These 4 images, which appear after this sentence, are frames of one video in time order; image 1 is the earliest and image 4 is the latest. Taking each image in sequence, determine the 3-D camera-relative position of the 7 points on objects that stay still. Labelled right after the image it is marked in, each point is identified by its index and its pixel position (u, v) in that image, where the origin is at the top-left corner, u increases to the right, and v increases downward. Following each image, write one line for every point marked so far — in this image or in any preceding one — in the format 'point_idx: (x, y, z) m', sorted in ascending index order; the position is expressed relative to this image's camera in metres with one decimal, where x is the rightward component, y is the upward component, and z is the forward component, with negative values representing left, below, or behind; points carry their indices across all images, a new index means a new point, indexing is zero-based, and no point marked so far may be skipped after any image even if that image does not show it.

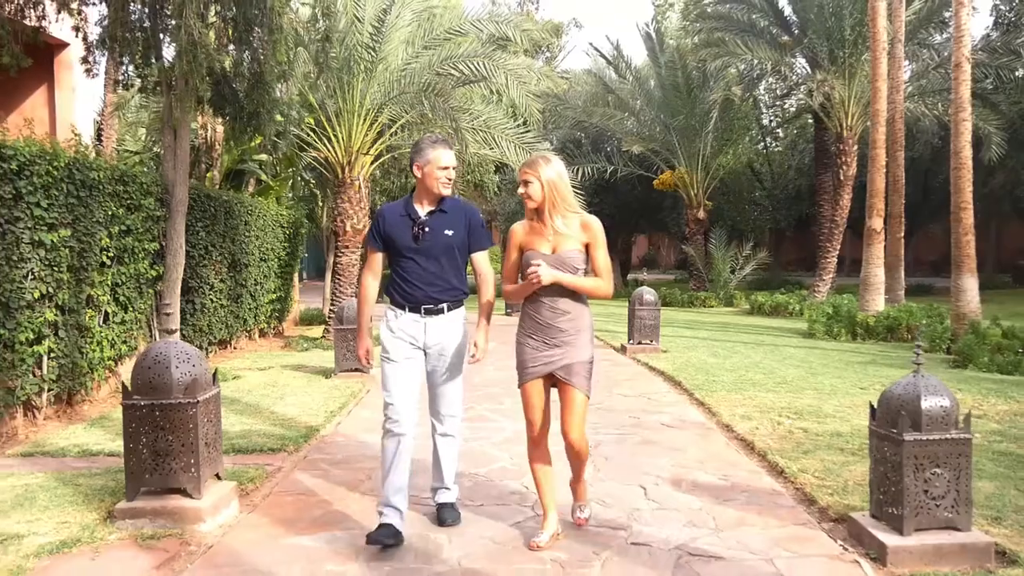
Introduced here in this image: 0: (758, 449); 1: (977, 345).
0: (+1.4, -0.9, +4.9) m
1: (+4.7, -0.6, +9.0) m
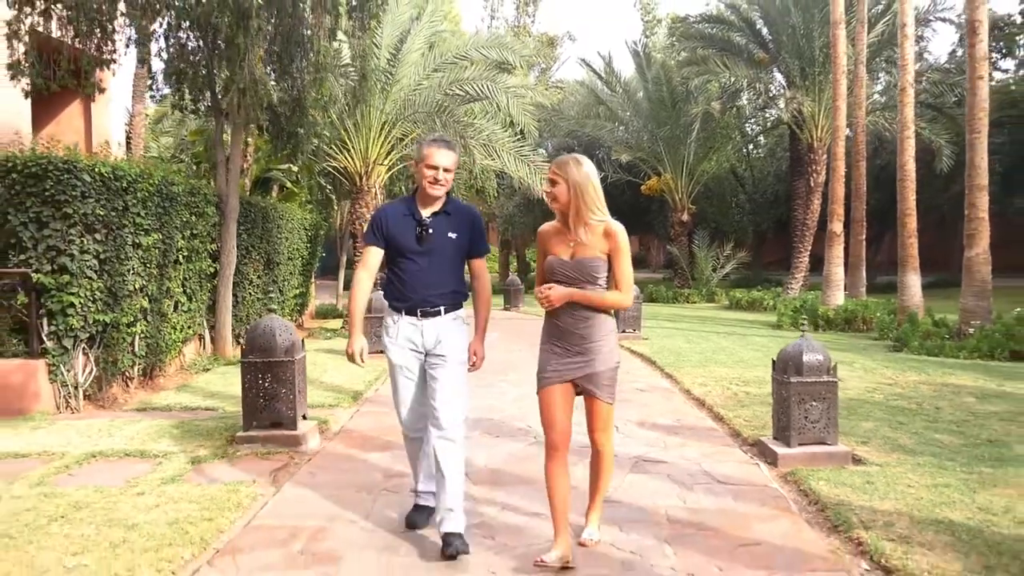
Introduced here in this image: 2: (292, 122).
0: (+1.4, -0.8, +6.4) m
1: (+4.7, -0.5, +10.6) m
2: (-2.5, +1.9, +10.1) m
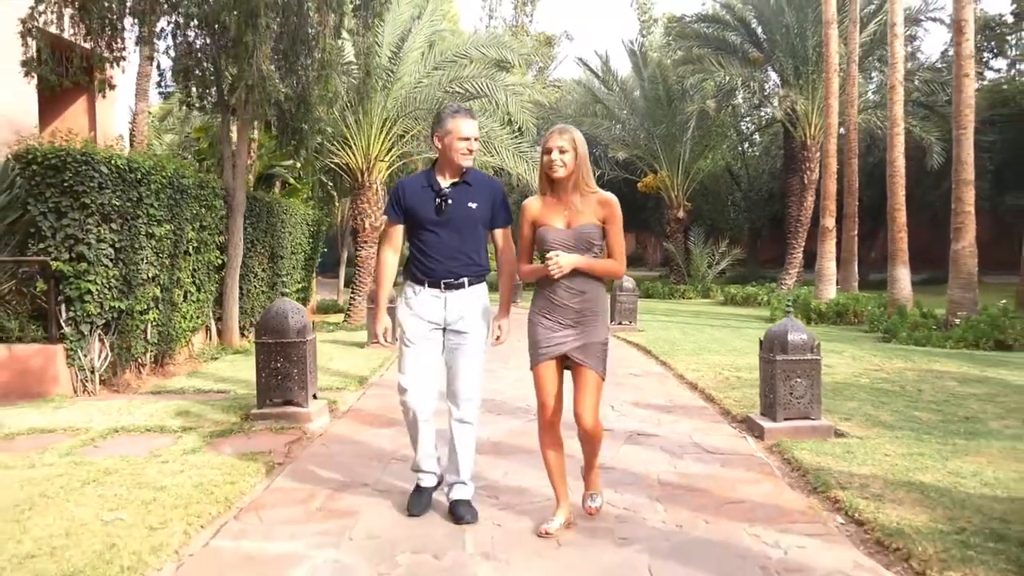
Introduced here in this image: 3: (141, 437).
0: (+1.4, -0.7, +6.7) m
1: (+4.7, -0.4, +10.9) m
2: (-2.5, +2.0, +10.4) m
3: (-2.1, -0.8, +5.2) m
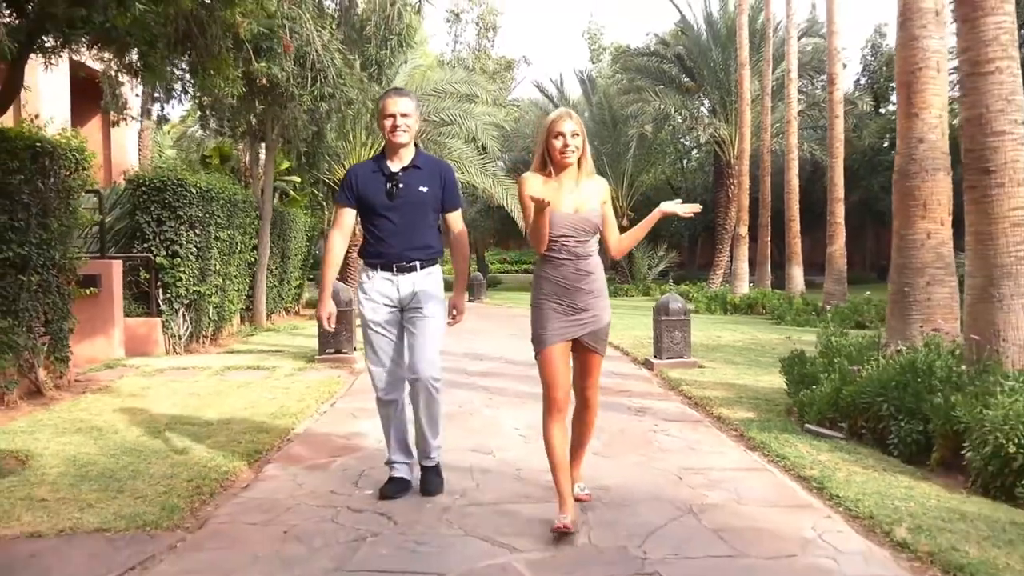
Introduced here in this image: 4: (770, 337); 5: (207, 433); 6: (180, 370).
0: (+1.1, -0.6, +9.5) m
1: (+4.2, -0.3, +13.8) m
2: (-2.9, +2.1, +13.1) m
3: (-2.3, -0.7, +7.8) m
4: (+3.2, -0.6, +11.0) m
5: (-1.7, -0.8, +5.0) m
6: (-2.9, -0.7, +7.8) m
